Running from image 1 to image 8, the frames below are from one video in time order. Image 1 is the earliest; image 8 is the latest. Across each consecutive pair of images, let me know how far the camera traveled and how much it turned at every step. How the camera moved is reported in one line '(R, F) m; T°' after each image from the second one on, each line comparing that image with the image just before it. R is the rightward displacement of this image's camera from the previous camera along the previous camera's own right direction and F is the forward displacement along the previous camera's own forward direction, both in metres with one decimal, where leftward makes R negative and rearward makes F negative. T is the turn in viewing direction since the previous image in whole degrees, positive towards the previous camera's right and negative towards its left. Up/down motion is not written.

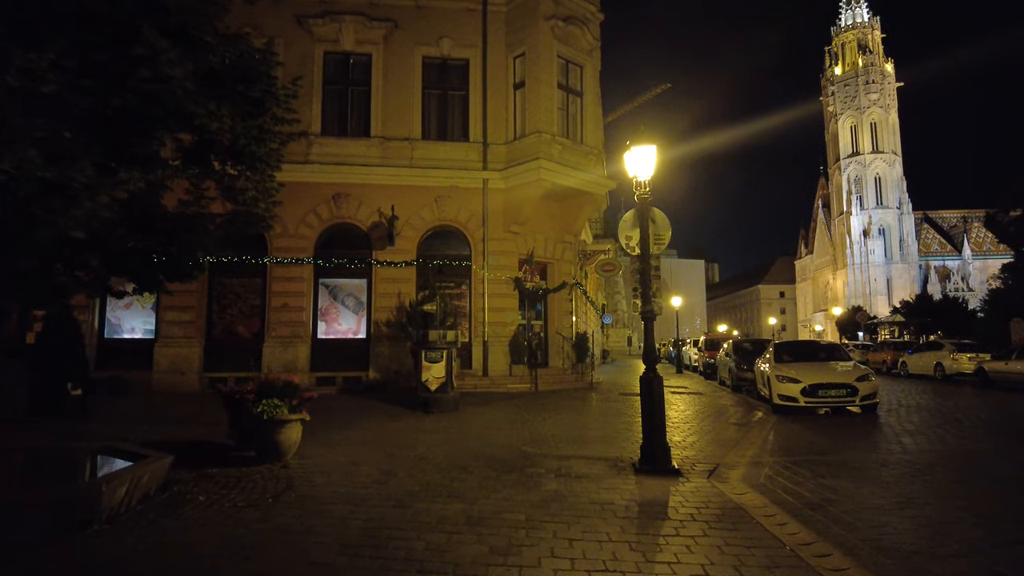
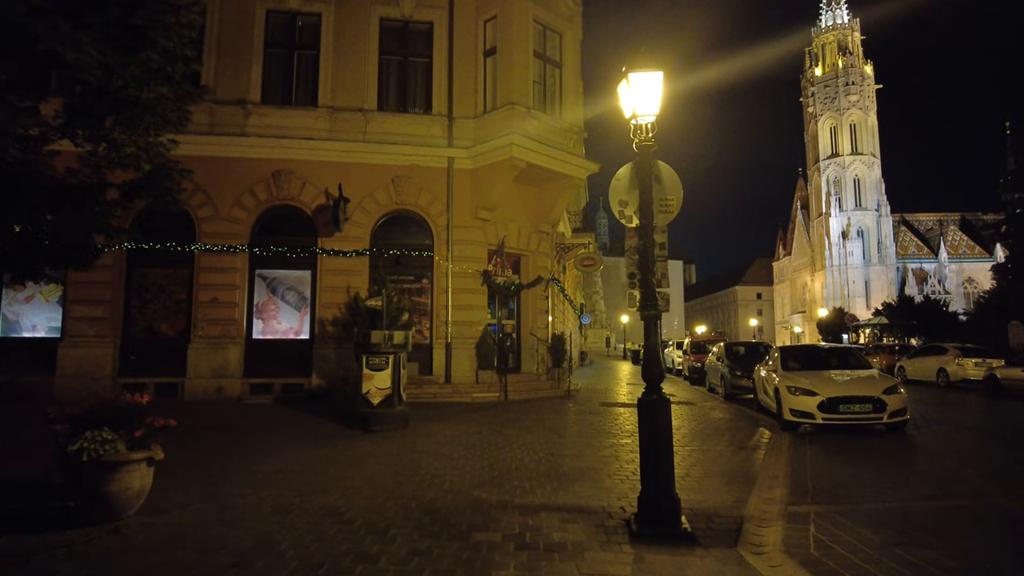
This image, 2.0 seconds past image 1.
(+0.3, +2.3) m; +2°
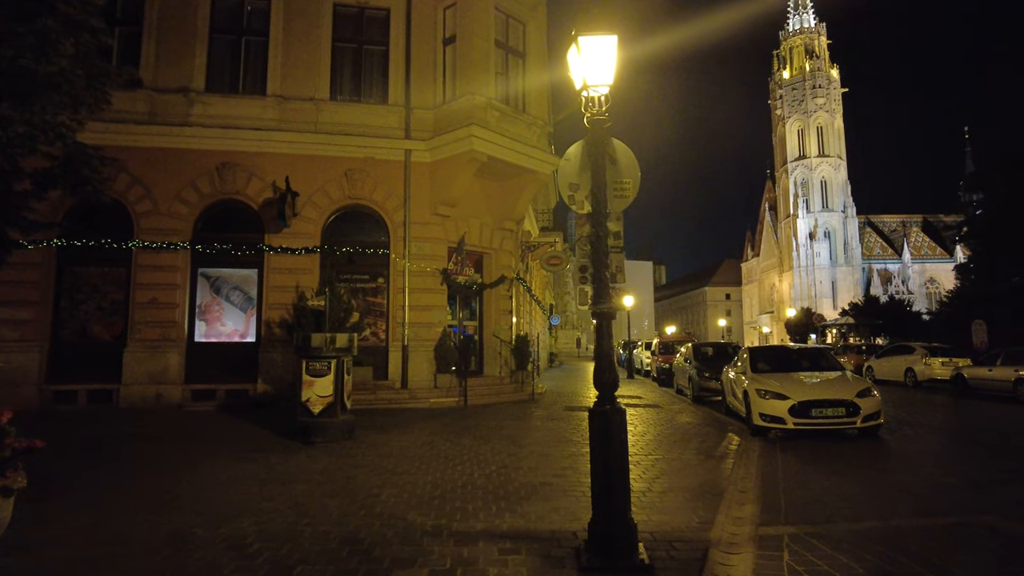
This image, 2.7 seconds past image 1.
(+0.3, +0.7) m; +2°
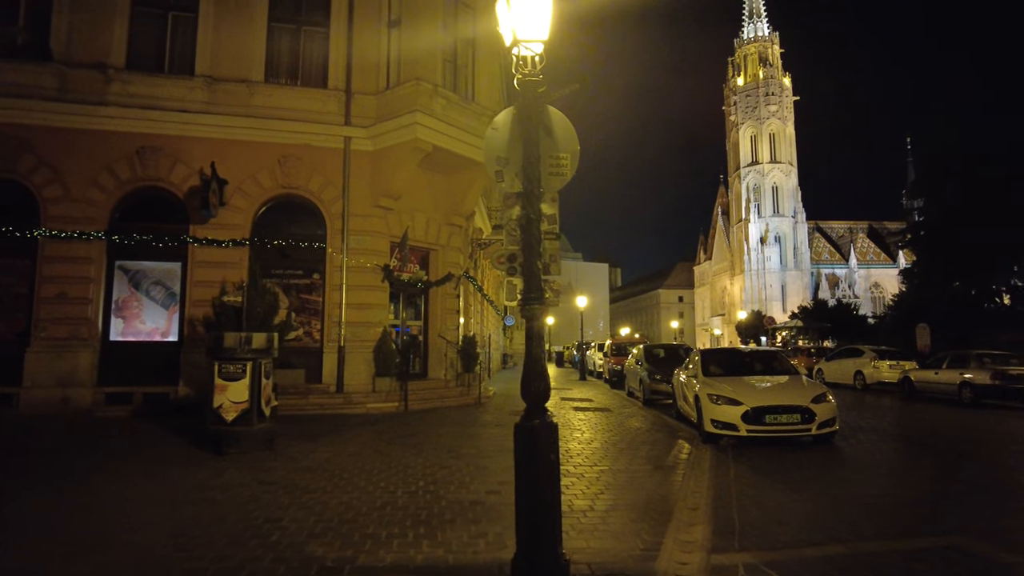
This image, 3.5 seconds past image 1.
(+0.3, +0.7) m; +4°
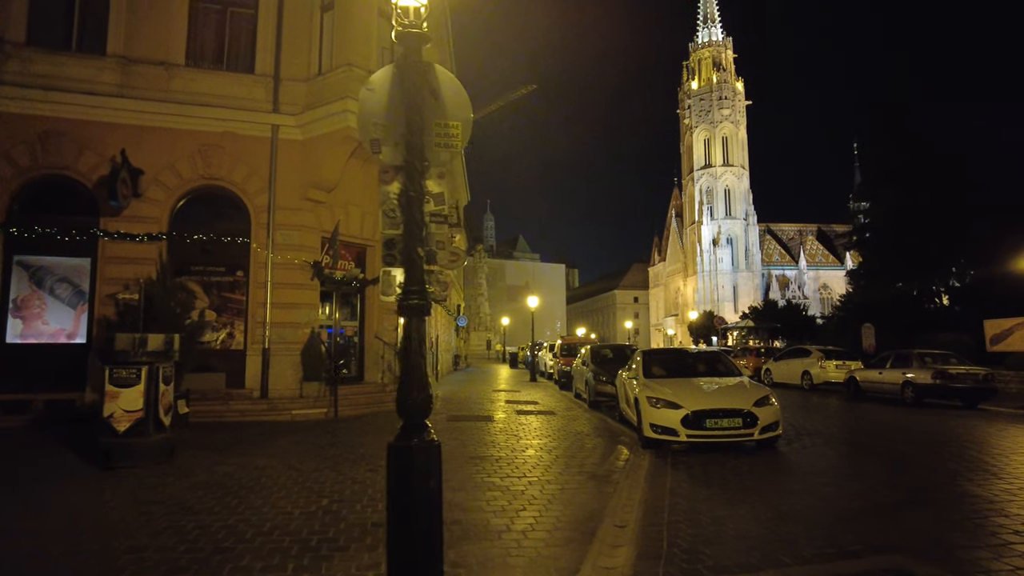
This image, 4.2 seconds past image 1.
(+0.4, +0.6) m; +4°
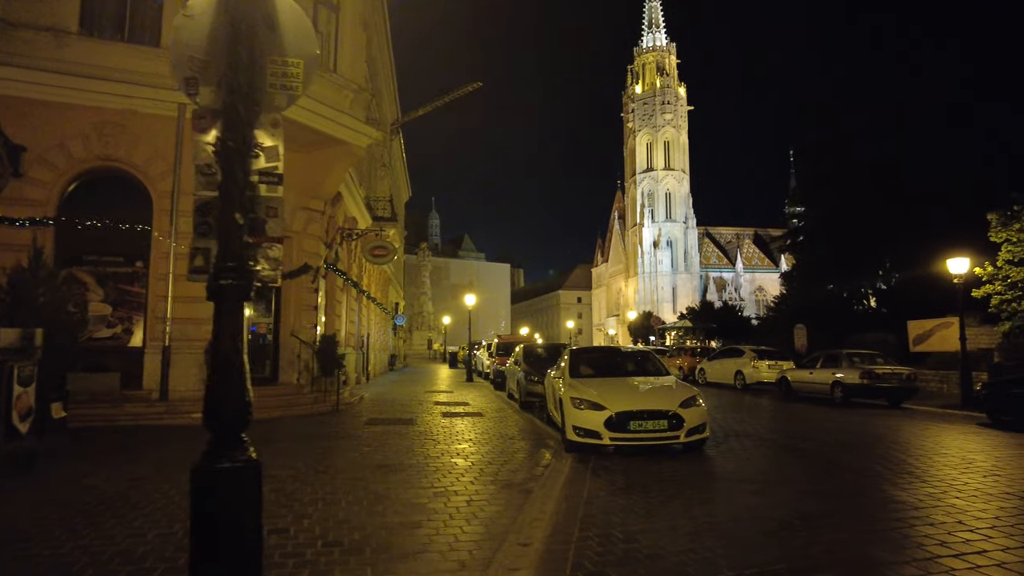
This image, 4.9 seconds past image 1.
(+0.4, +0.6) m; +5°
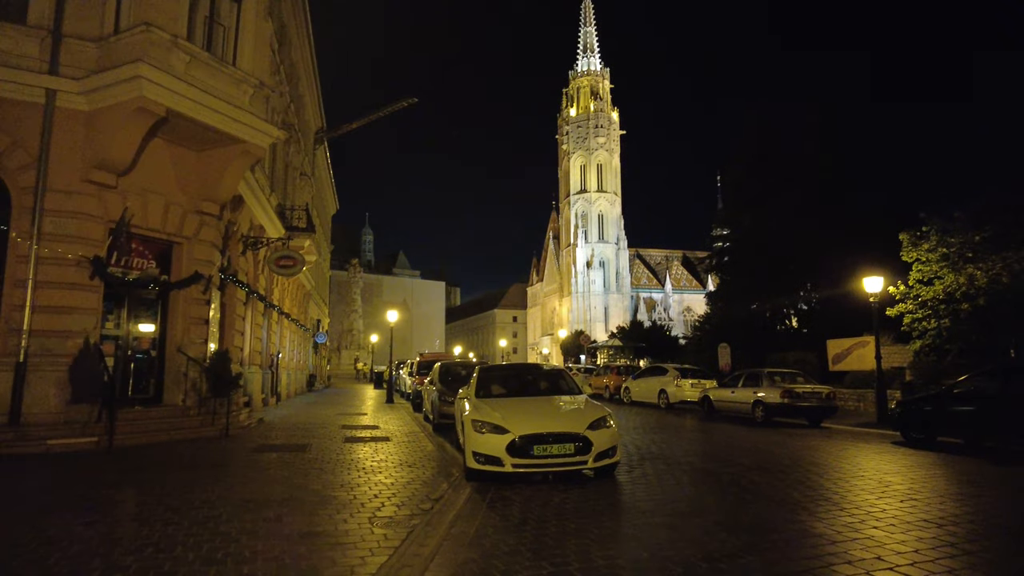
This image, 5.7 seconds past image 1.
(+0.5, +0.7) m; +5°
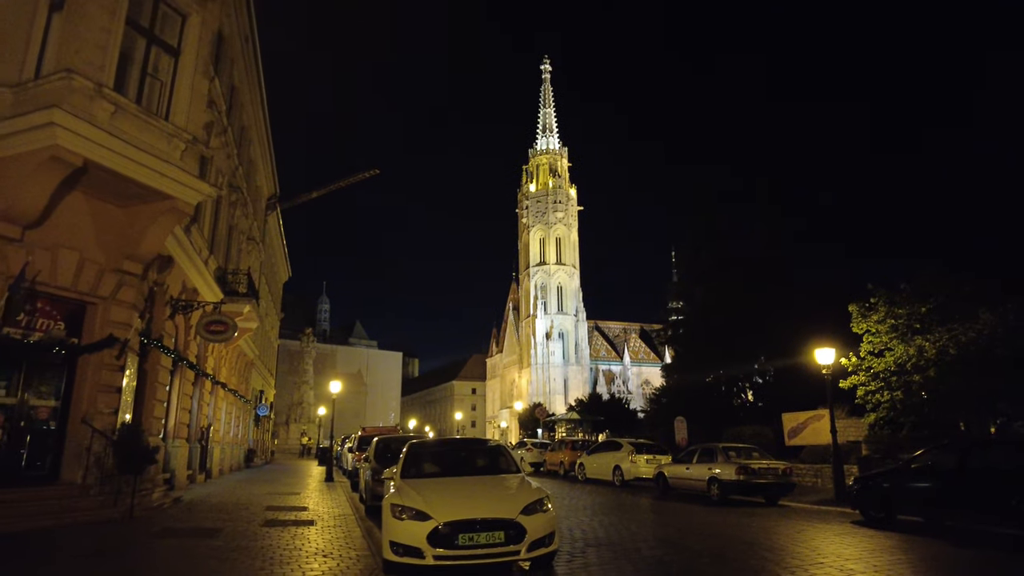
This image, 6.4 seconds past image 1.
(+0.3, +0.6) m; +3°
